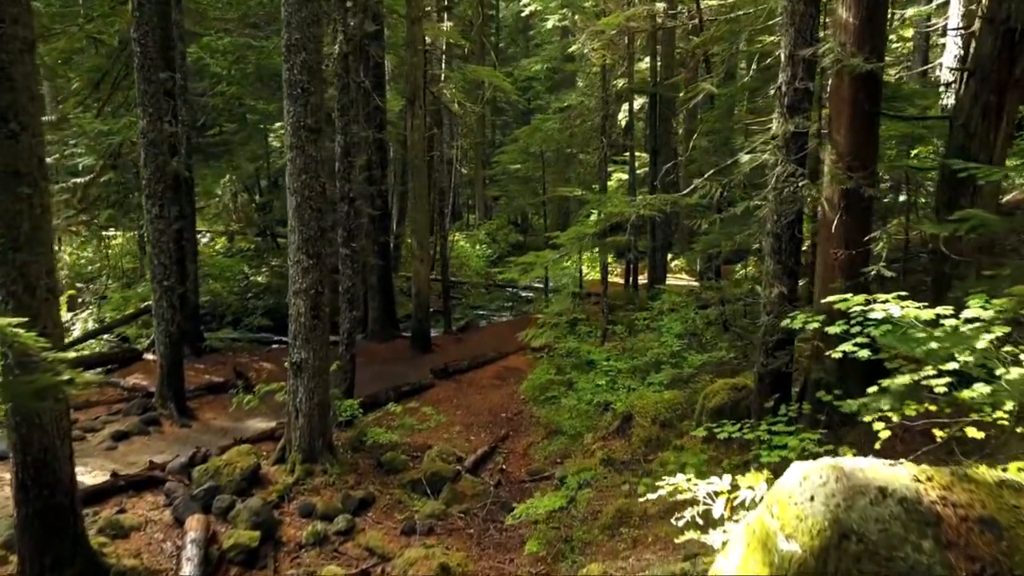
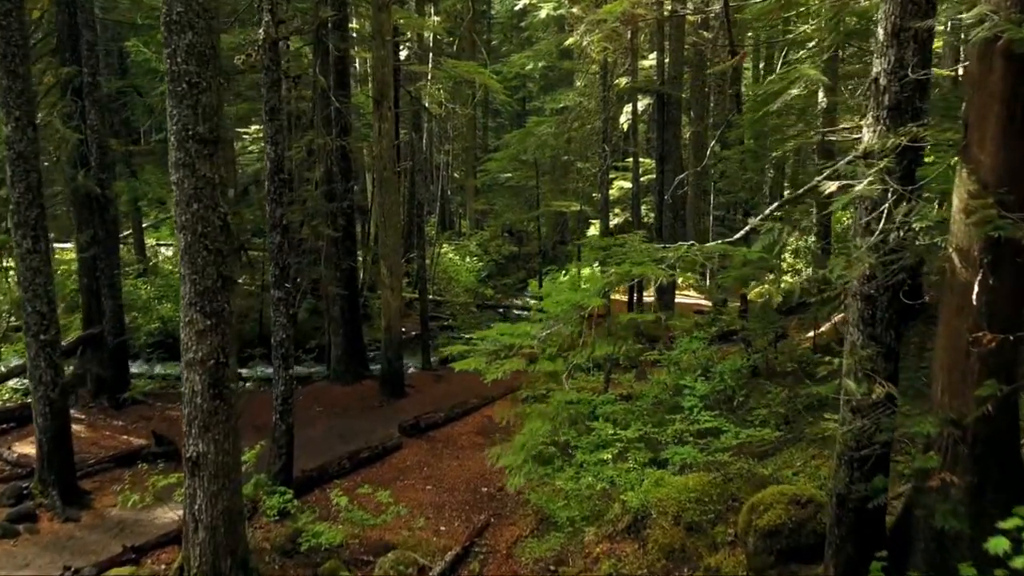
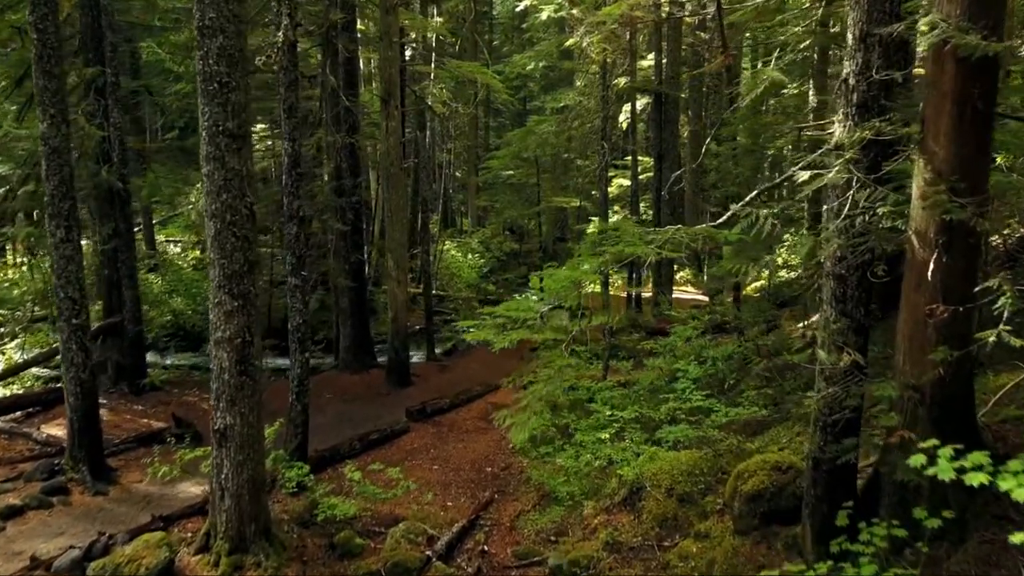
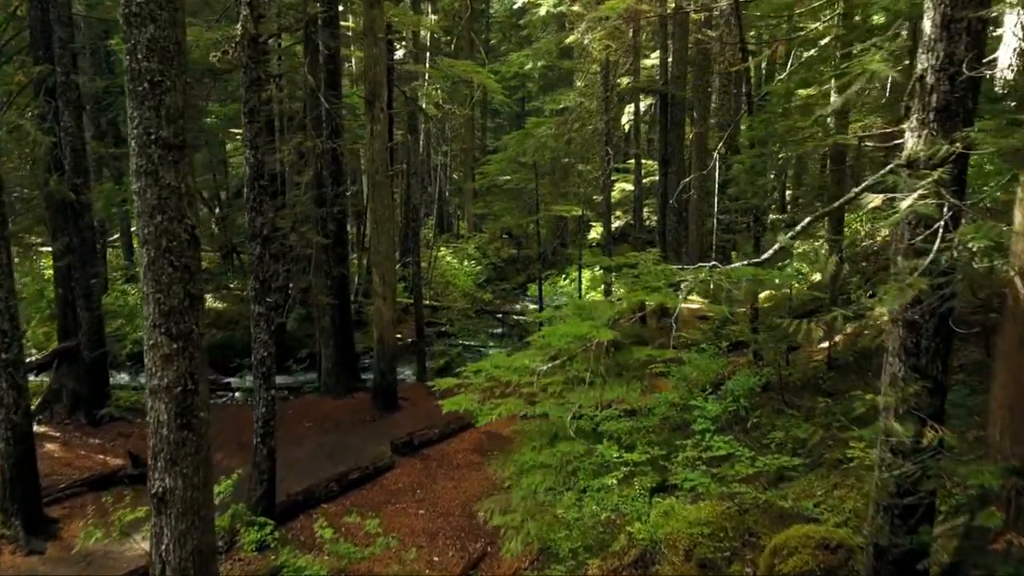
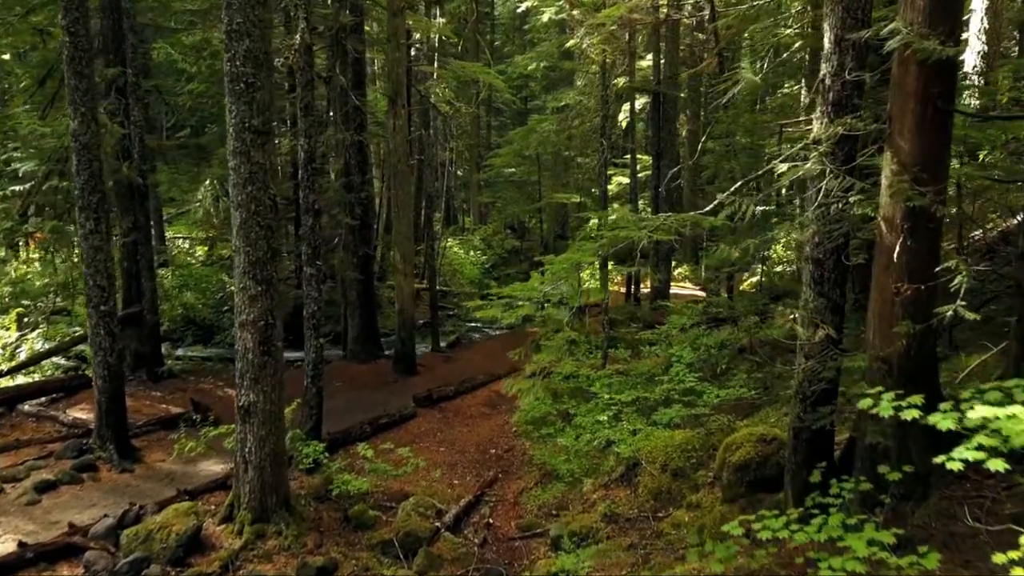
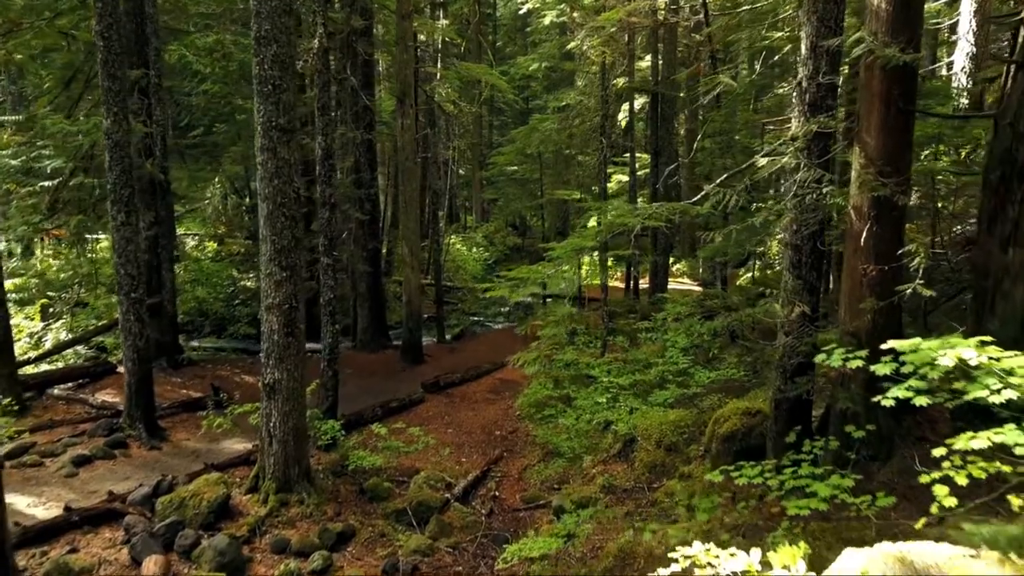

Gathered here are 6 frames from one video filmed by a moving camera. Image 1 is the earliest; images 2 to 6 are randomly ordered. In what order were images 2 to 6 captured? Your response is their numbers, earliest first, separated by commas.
6, 5, 3, 2, 4
